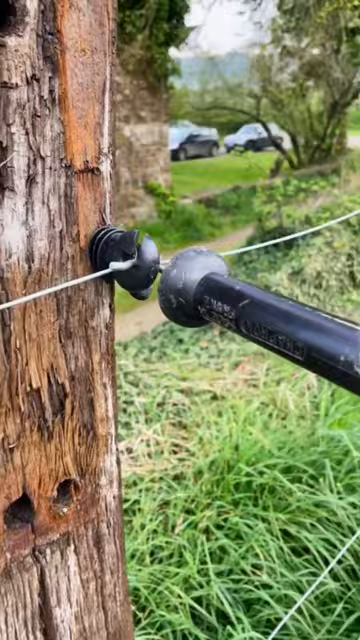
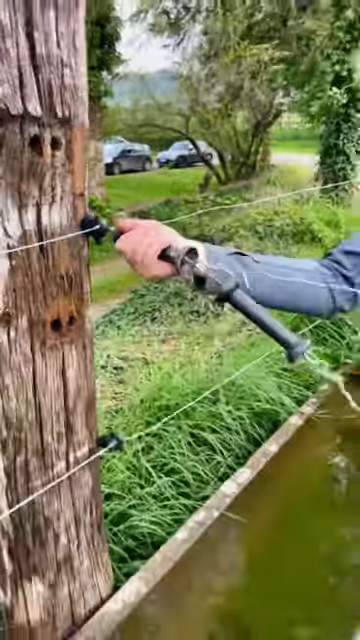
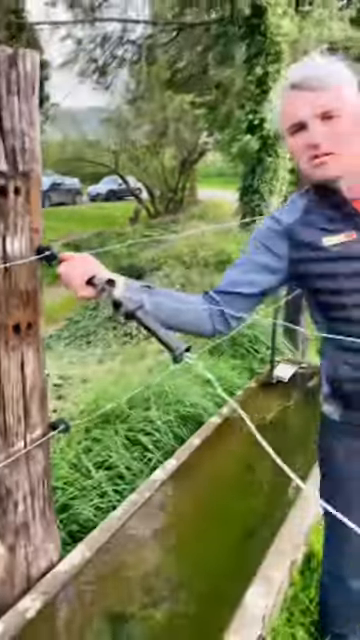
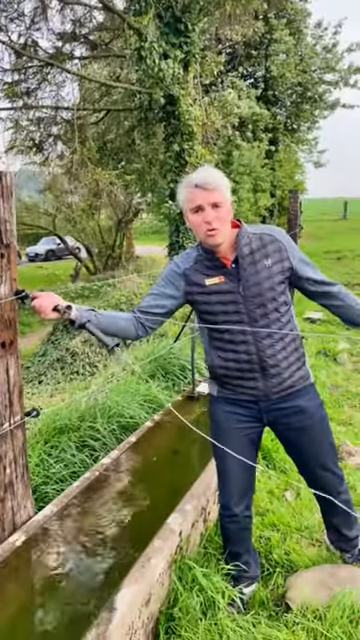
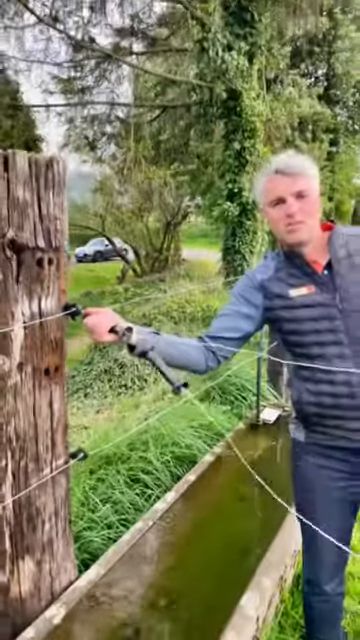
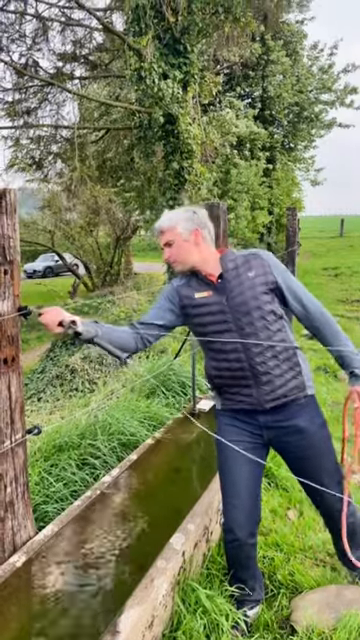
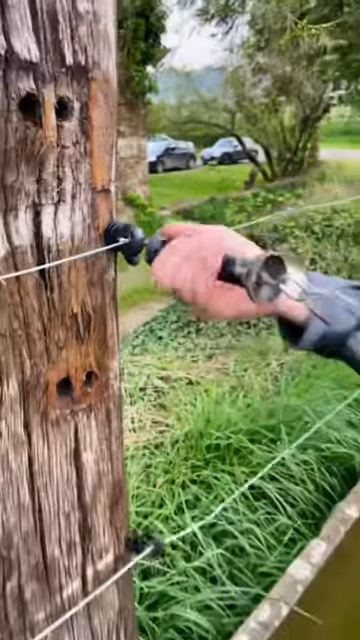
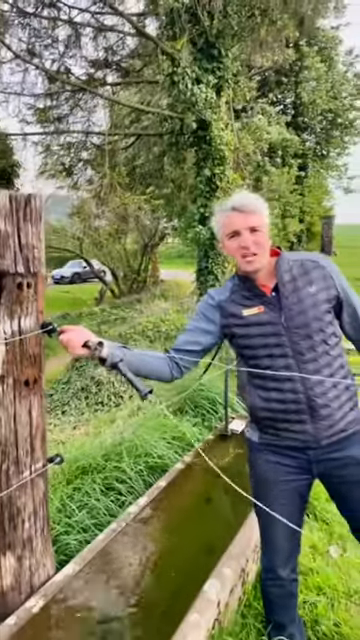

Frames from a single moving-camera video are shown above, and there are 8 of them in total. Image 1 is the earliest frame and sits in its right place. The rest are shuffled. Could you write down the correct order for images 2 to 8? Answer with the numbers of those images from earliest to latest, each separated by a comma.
7, 2, 3, 5, 8, 4, 6
